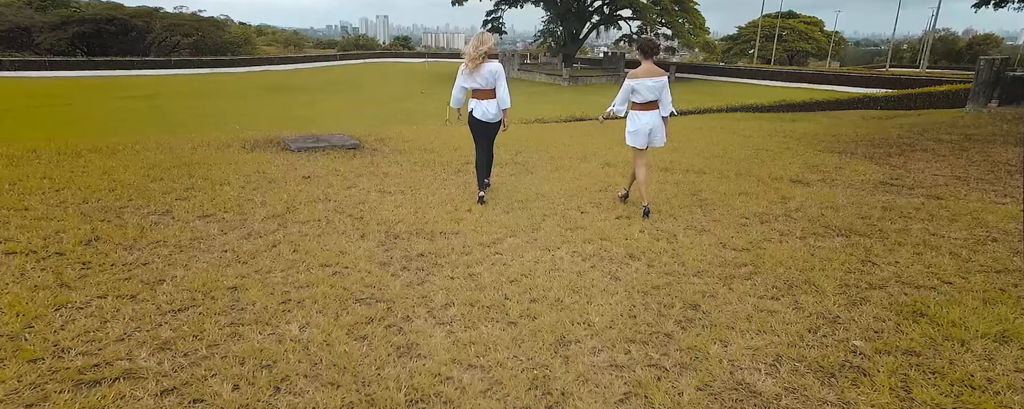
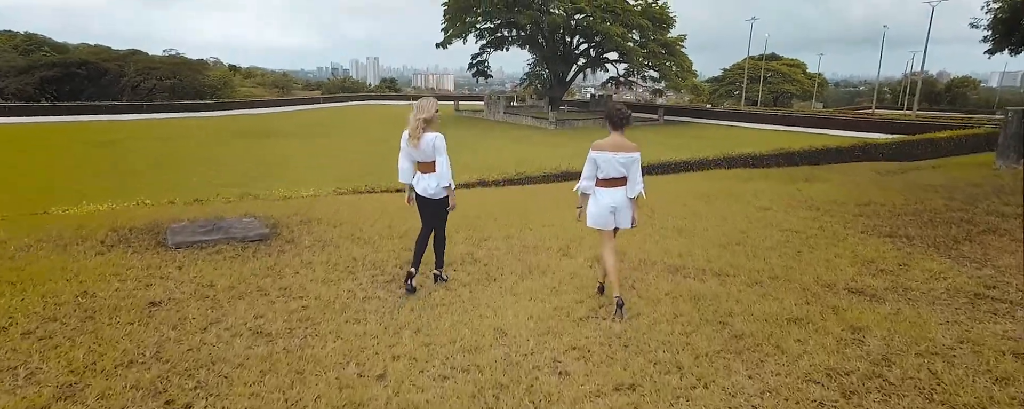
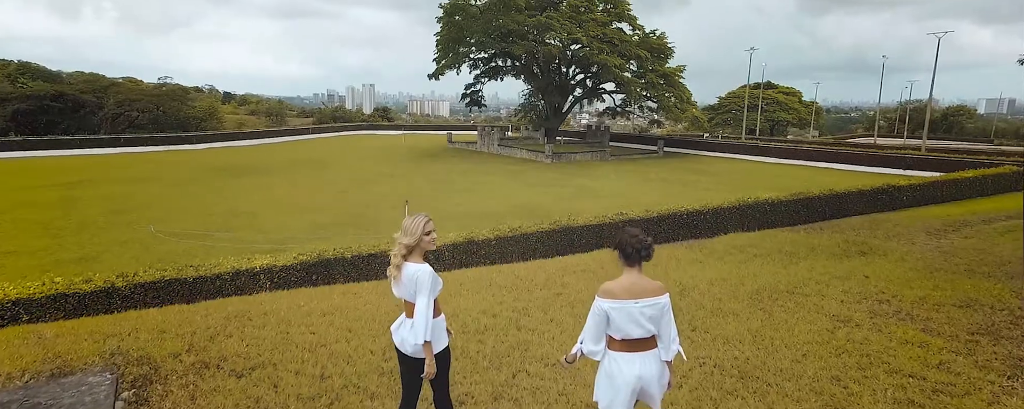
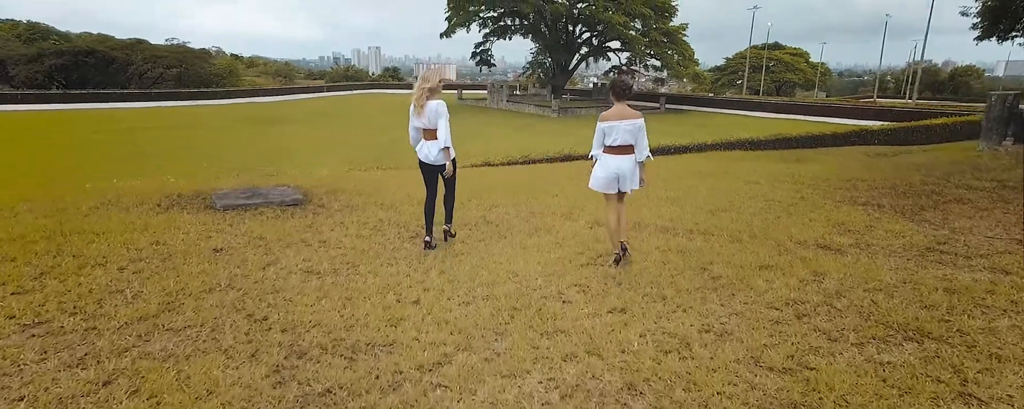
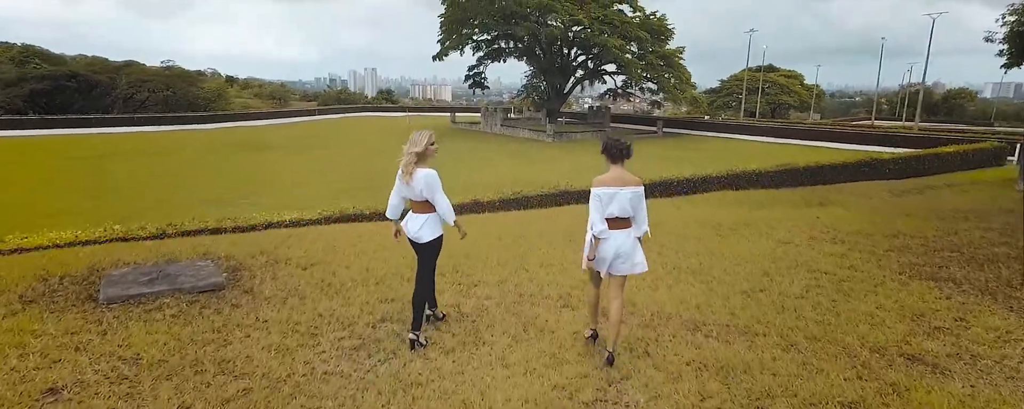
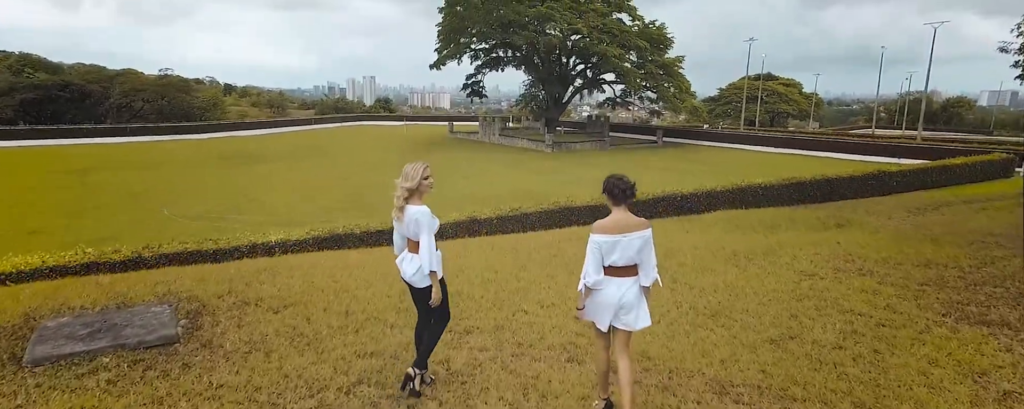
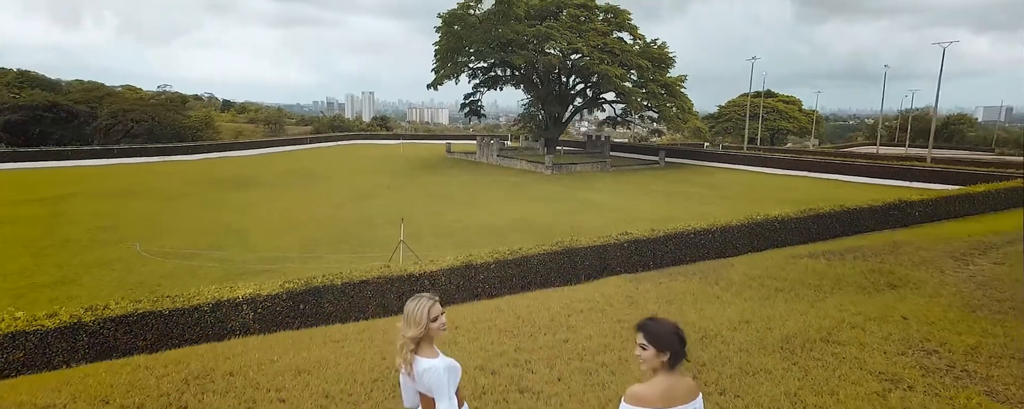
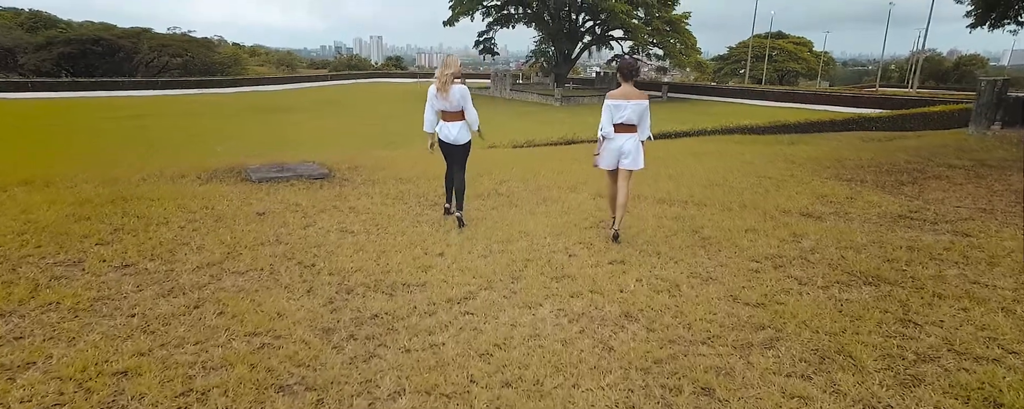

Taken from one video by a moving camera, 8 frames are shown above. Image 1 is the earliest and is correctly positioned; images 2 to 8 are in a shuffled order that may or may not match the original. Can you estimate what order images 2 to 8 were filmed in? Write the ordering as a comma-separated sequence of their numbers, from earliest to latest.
8, 4, 2, 5, 6, 3, 7
